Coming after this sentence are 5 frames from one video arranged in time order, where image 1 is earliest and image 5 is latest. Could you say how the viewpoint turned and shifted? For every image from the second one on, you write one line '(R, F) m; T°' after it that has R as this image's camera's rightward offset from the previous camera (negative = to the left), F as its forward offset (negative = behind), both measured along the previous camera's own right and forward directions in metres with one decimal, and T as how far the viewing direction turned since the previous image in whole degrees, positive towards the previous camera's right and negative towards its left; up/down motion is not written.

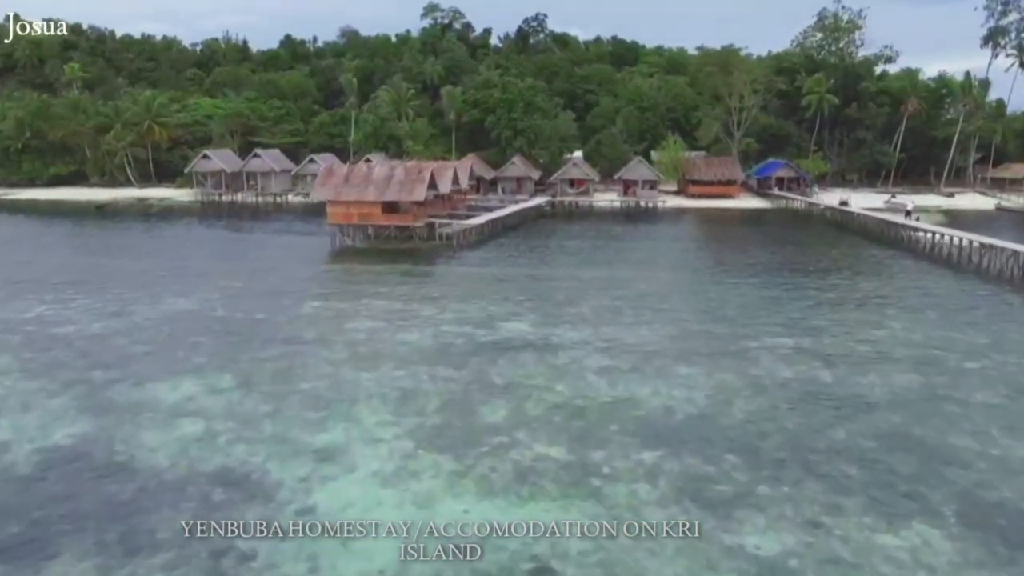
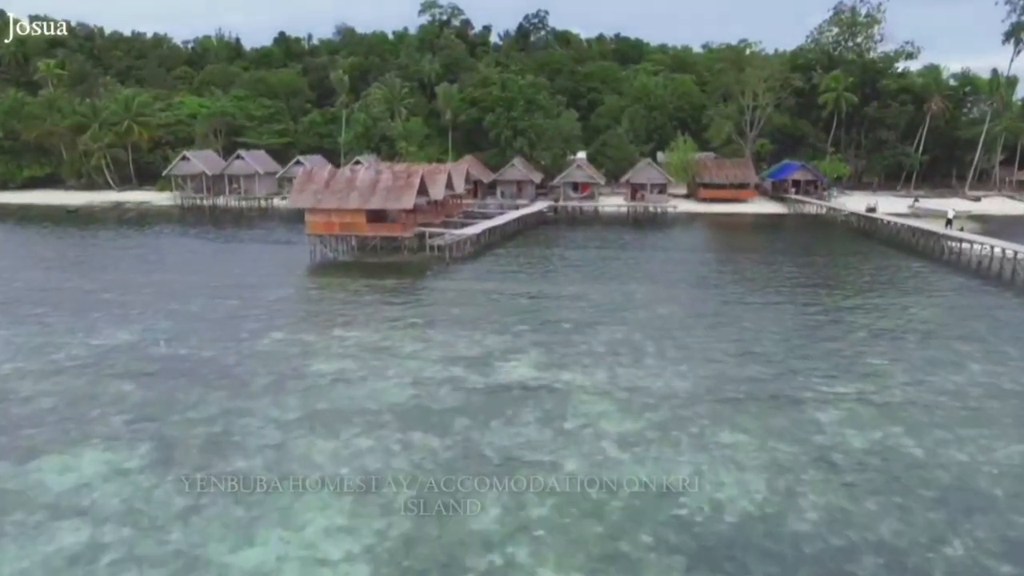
(+0.1, +3.8) m; 0°
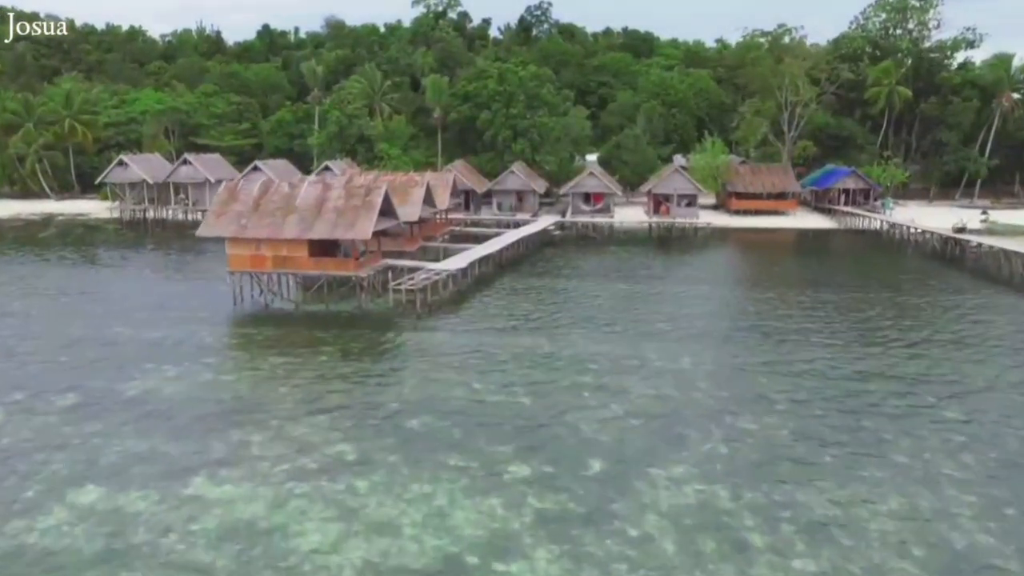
(+0.1, +9.1) m; 0°
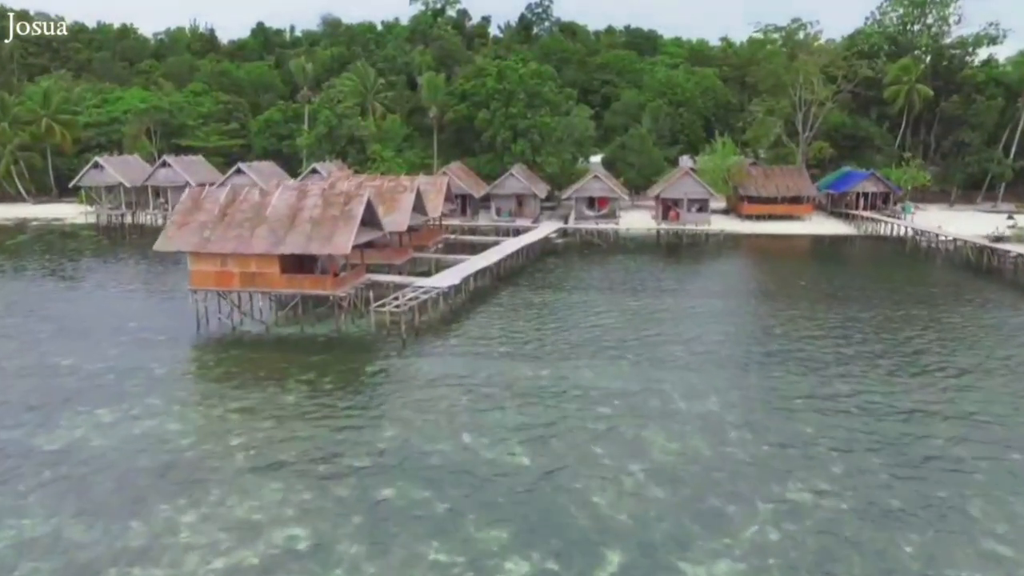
(+0.1, +2.8) m; 0°
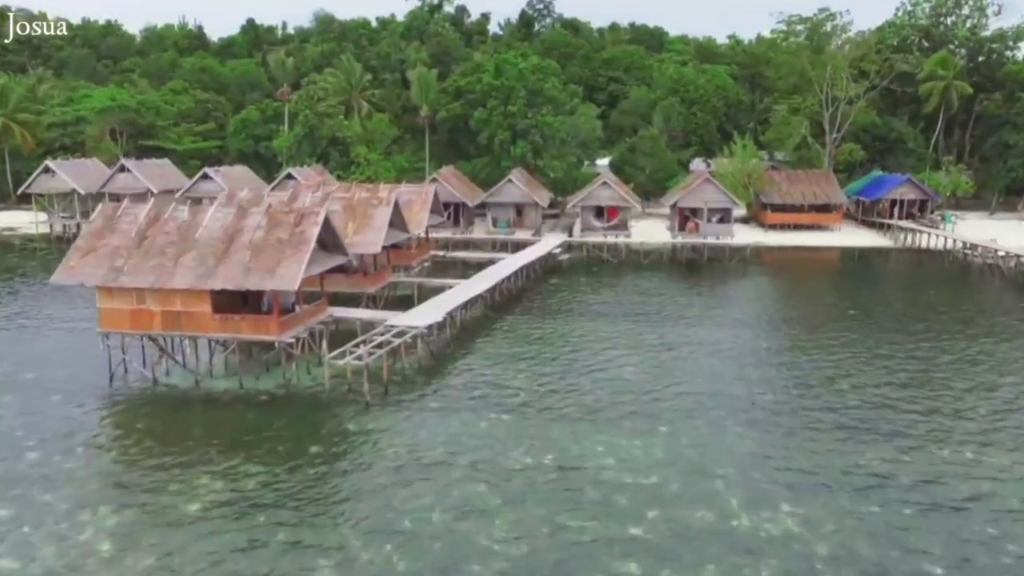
(+0.1, +4.7) m; 0°
